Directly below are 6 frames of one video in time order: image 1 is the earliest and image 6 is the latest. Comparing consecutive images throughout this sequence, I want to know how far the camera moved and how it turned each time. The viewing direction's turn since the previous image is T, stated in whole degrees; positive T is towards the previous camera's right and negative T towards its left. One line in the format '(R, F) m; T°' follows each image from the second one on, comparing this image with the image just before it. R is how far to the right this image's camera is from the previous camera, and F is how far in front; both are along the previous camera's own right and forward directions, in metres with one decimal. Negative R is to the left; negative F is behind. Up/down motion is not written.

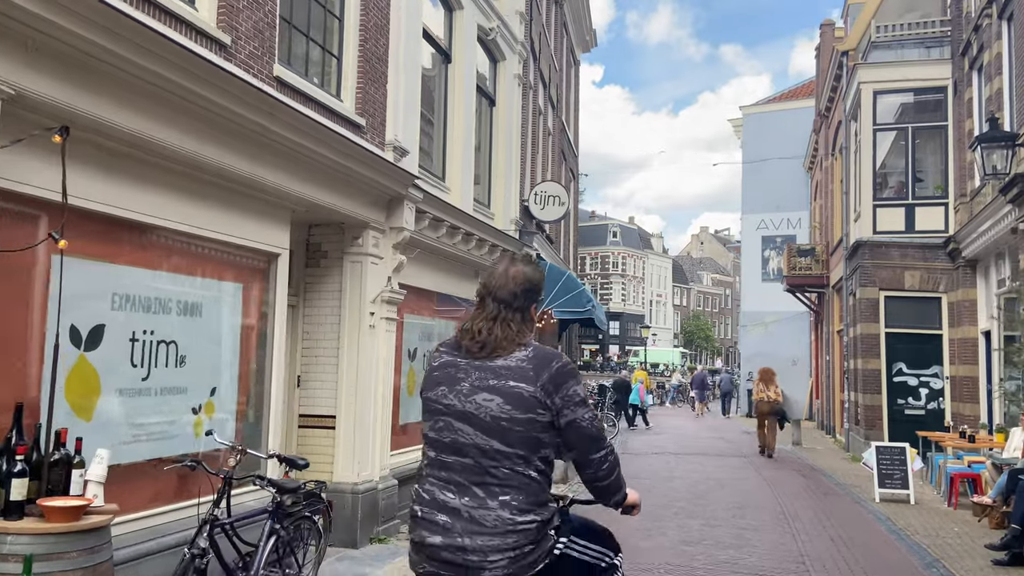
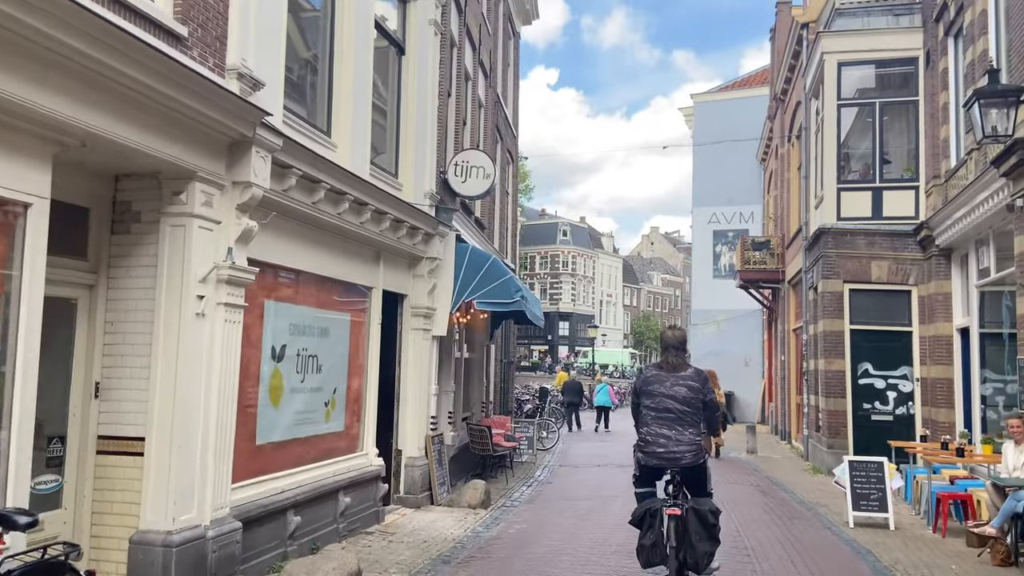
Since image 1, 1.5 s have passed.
(+0.5, +2.0) m; +4°
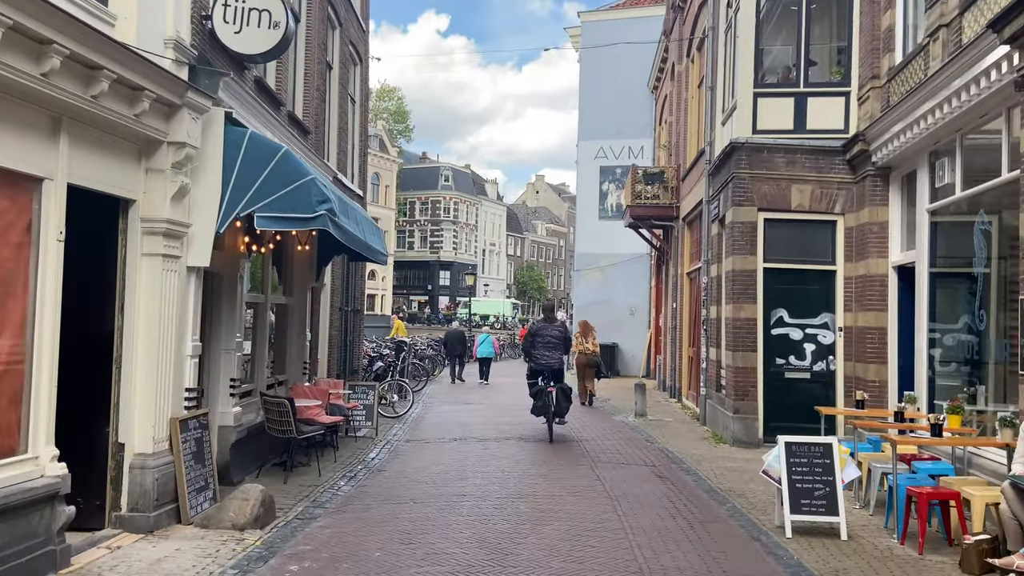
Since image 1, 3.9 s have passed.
(+0.8, +3.3) m; +9°
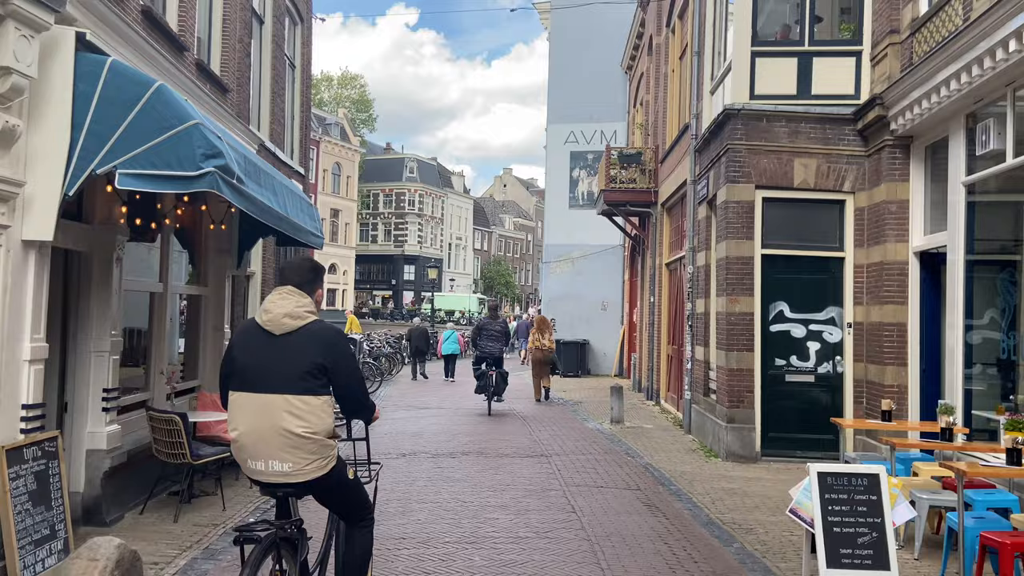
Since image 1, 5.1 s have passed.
(+0.1, +1.7) m; +2°
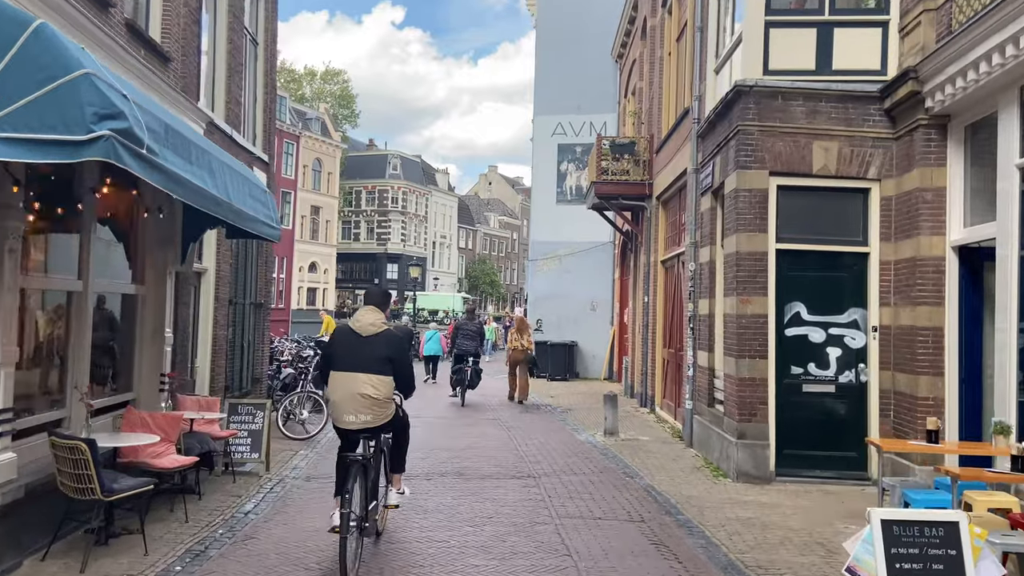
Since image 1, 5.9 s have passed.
(0.0, +1.1) m; +1°
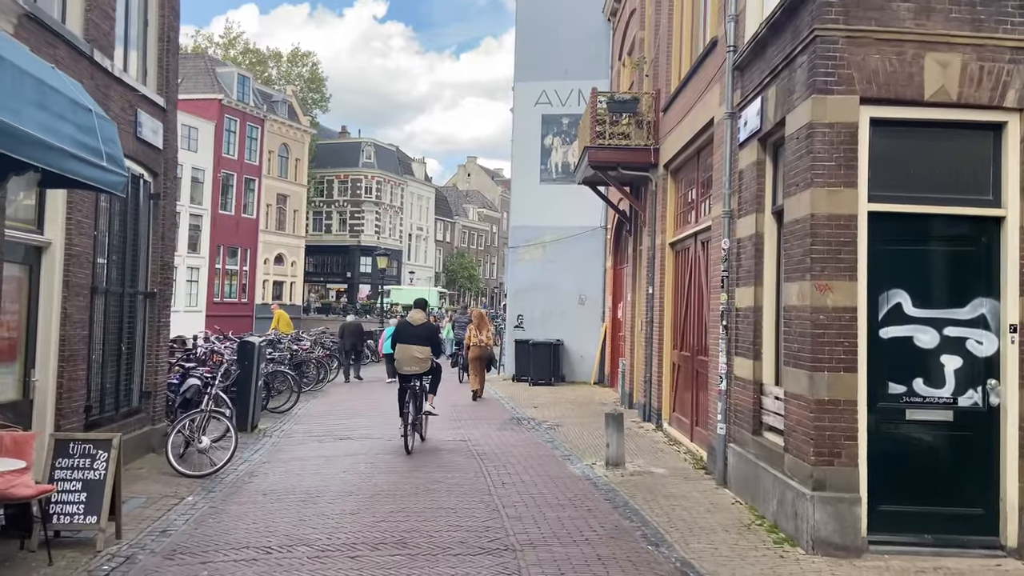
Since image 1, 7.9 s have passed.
(+0.1, +2.8) m; +1°
